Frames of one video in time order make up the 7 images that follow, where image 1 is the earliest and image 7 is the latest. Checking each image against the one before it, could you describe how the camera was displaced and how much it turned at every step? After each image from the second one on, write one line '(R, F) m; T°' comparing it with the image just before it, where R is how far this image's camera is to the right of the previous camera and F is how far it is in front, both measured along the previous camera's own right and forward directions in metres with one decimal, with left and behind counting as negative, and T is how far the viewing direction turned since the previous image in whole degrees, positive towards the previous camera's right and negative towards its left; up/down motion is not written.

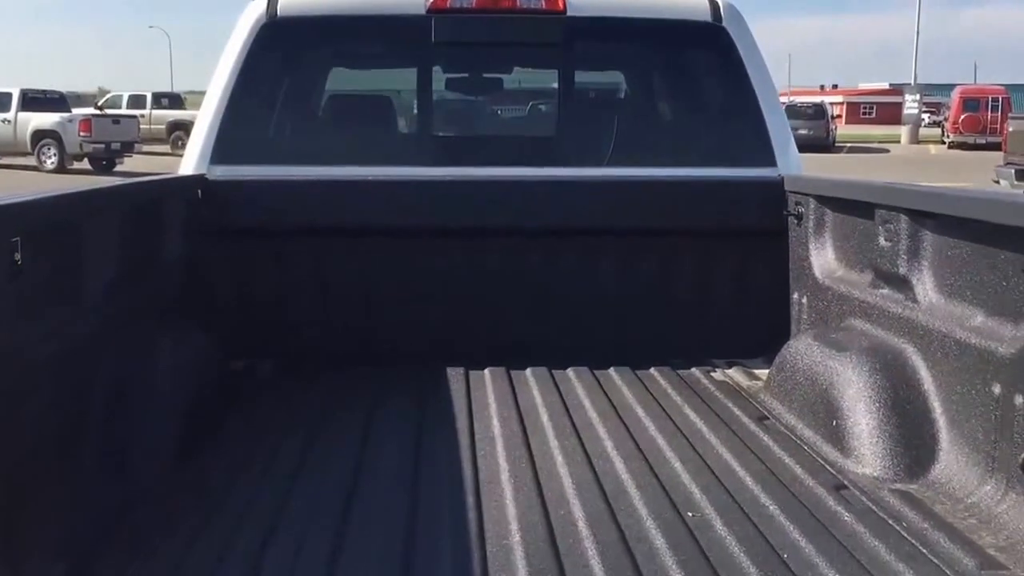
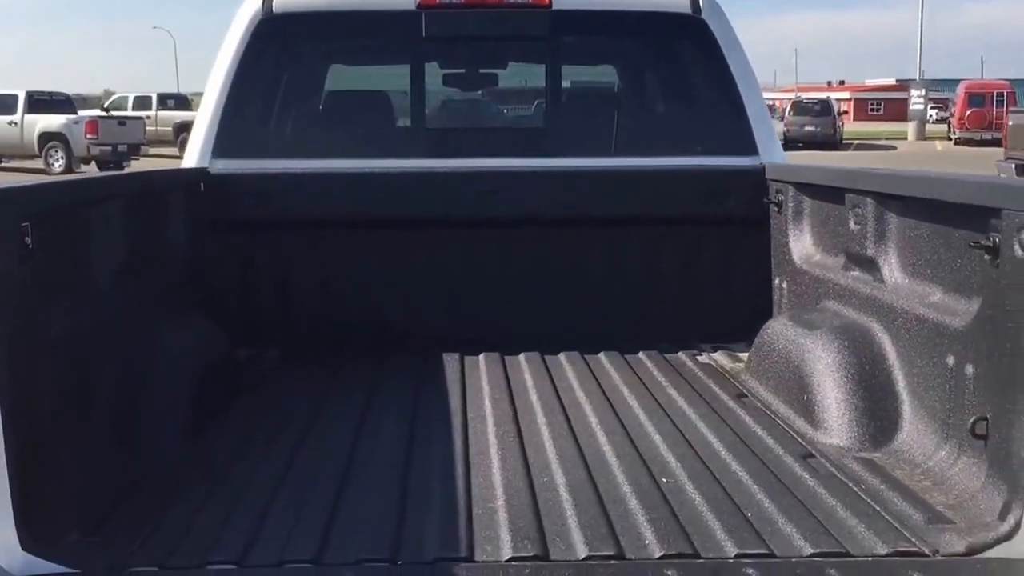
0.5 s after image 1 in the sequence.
(+0.1, -0.2) m; 0°
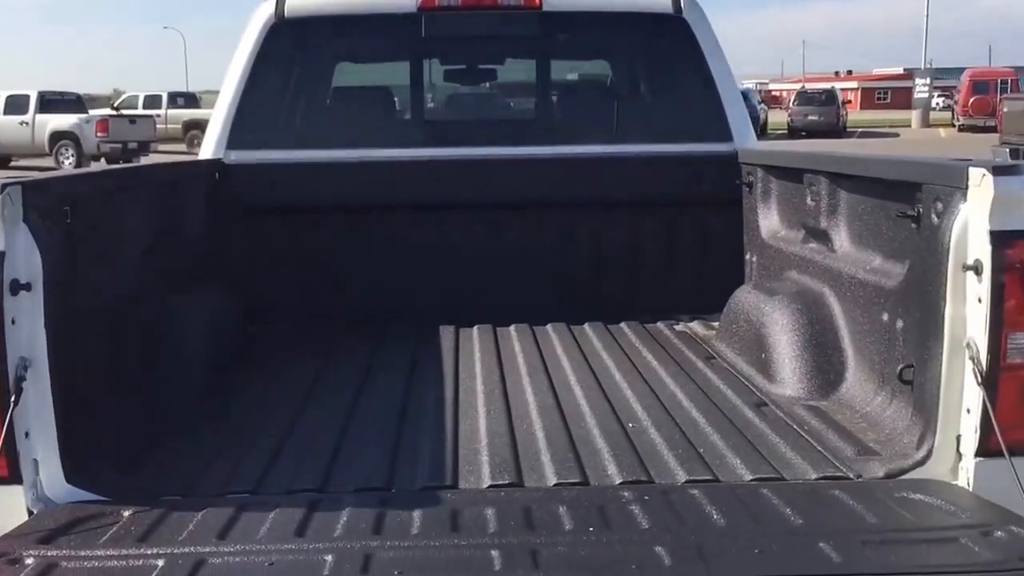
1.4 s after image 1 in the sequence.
(+0.1, -0.3) m; -1°
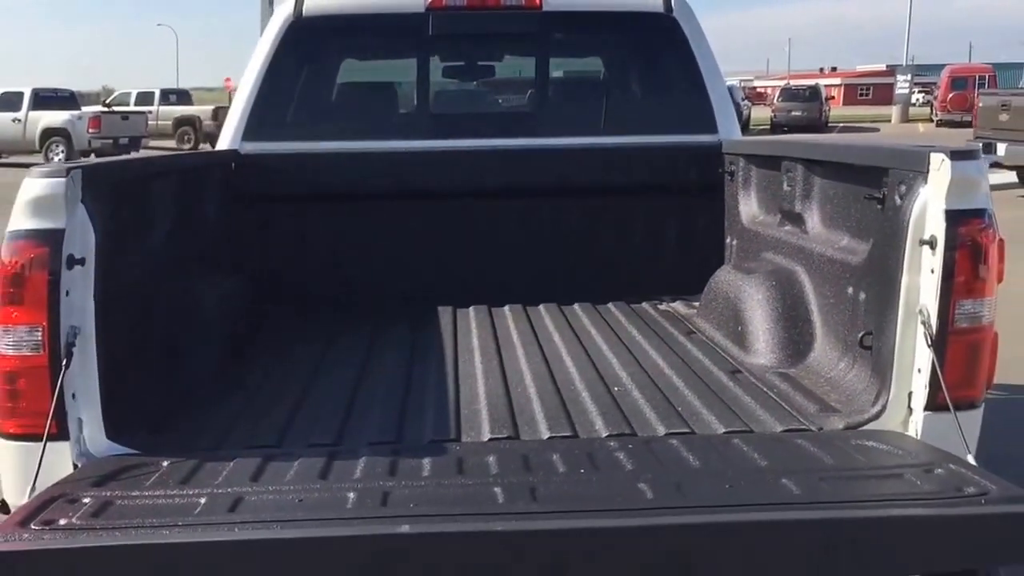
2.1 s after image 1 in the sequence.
(0.0, -0.3) m; +1°
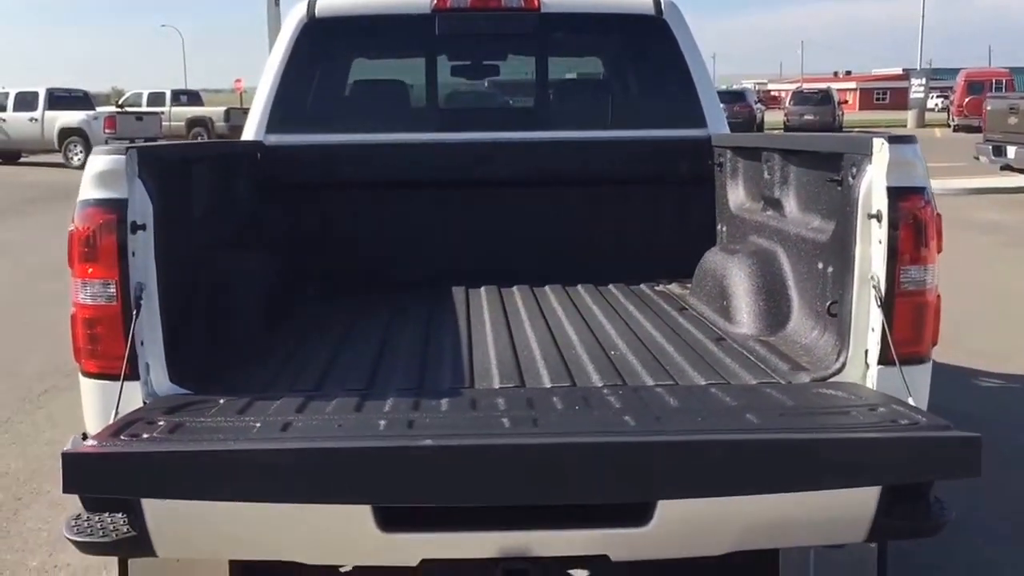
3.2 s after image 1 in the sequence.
(0.0, -0.4) m; -1°
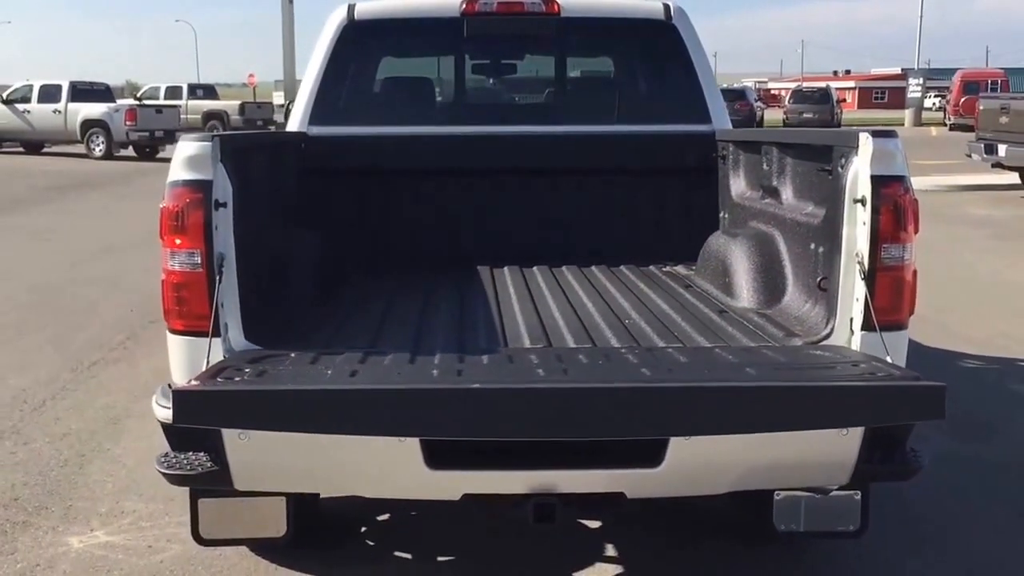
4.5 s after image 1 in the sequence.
(-0.1, -0.4) m; 0°
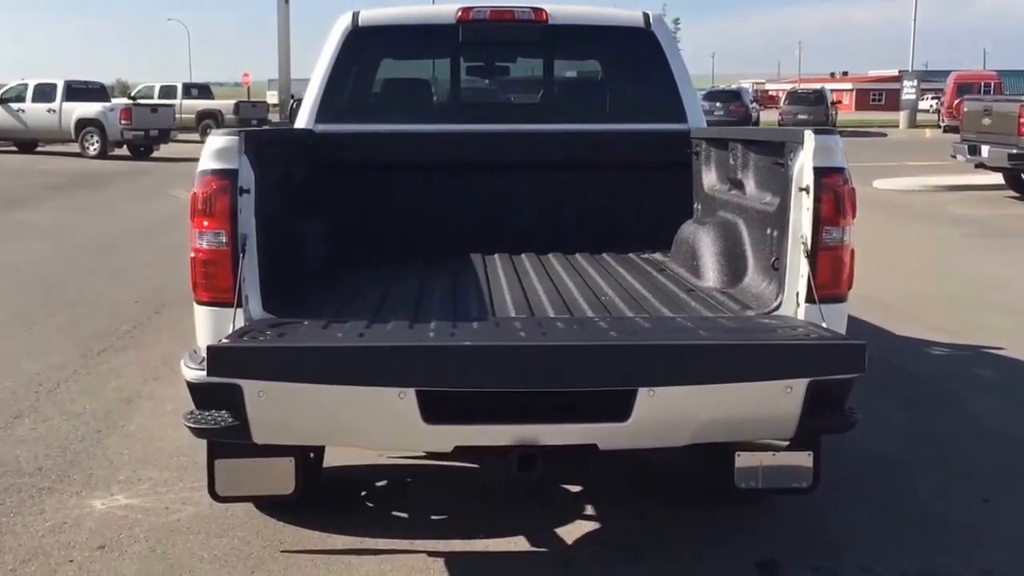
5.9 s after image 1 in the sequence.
(0.0, -0.5) m; 0°
